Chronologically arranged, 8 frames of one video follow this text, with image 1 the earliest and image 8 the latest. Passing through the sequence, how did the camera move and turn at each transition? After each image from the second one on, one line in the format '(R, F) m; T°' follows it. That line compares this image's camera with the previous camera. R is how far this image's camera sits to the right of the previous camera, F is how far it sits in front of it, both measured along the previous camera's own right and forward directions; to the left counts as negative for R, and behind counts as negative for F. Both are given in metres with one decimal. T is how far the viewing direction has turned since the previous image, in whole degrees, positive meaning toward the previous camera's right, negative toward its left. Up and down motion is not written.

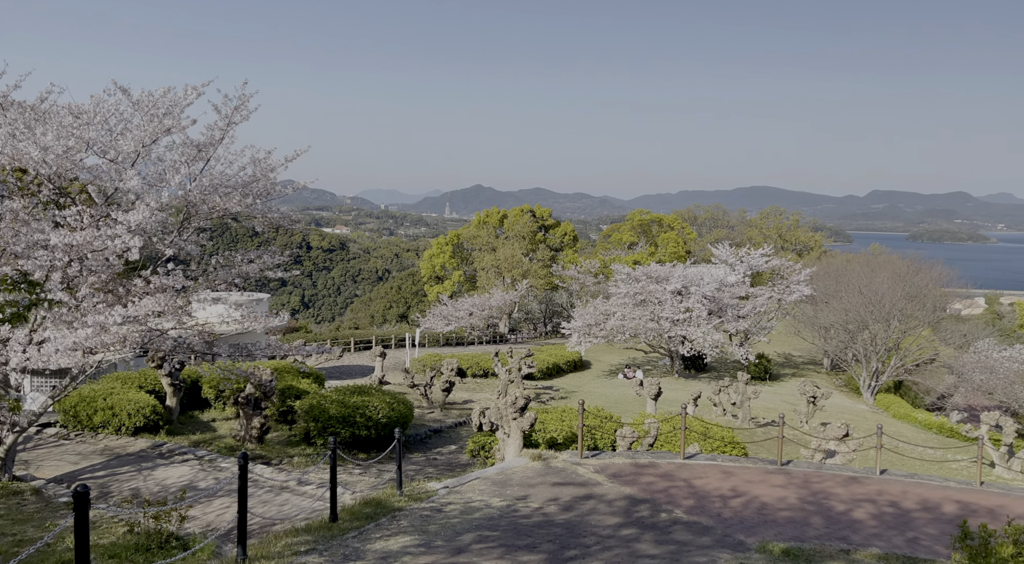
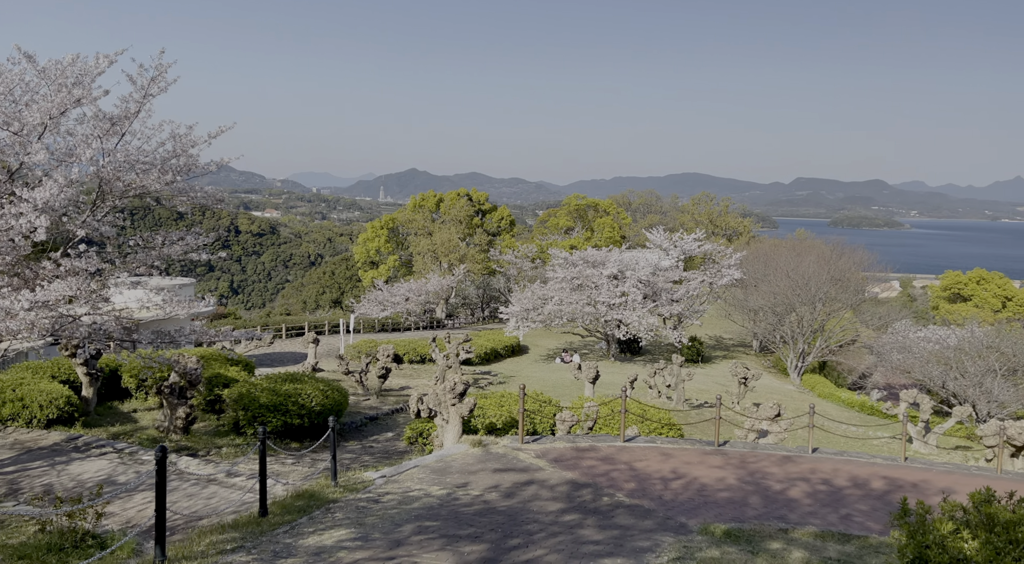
(0.0, +0.2) m; +5°
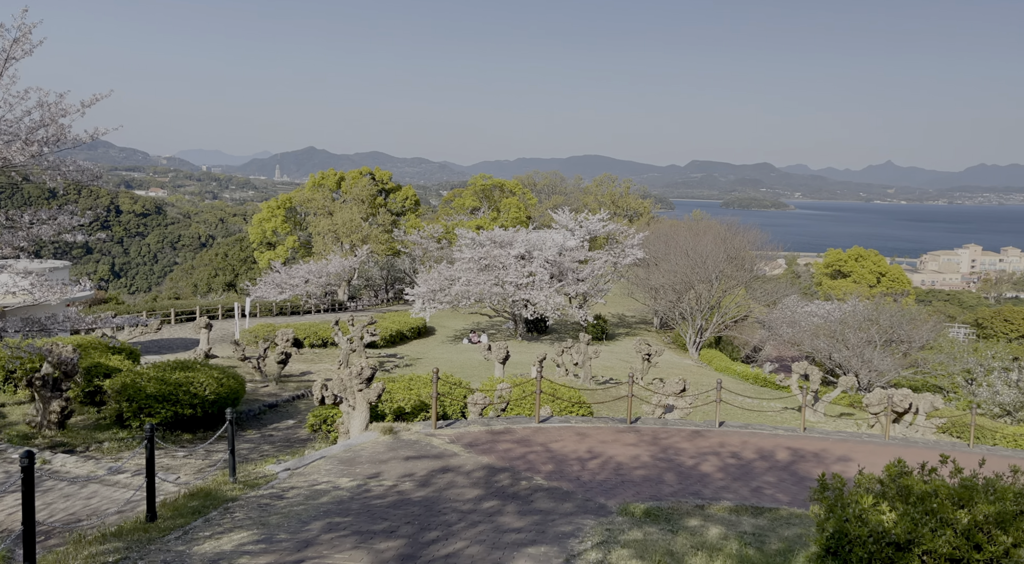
(-0.1, +0.4) m; +7°
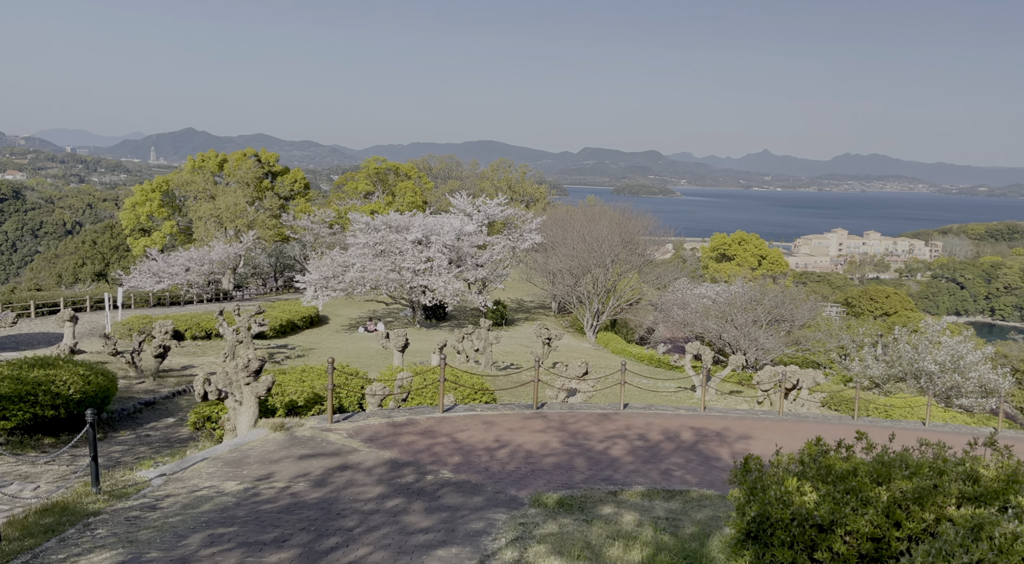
(-0.1, +0.5) m; +8°
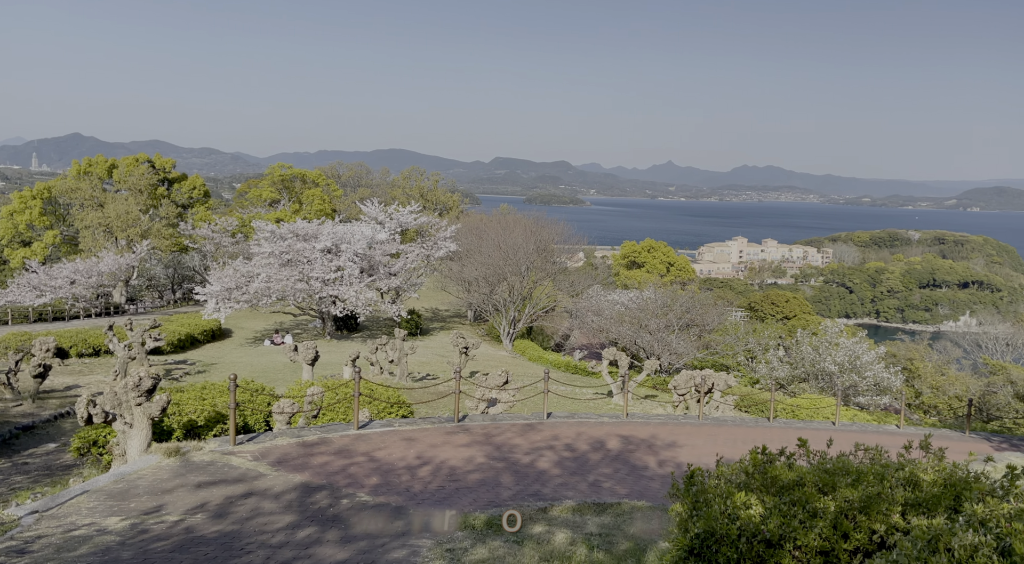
(-0.1, +0.5) m; +6°
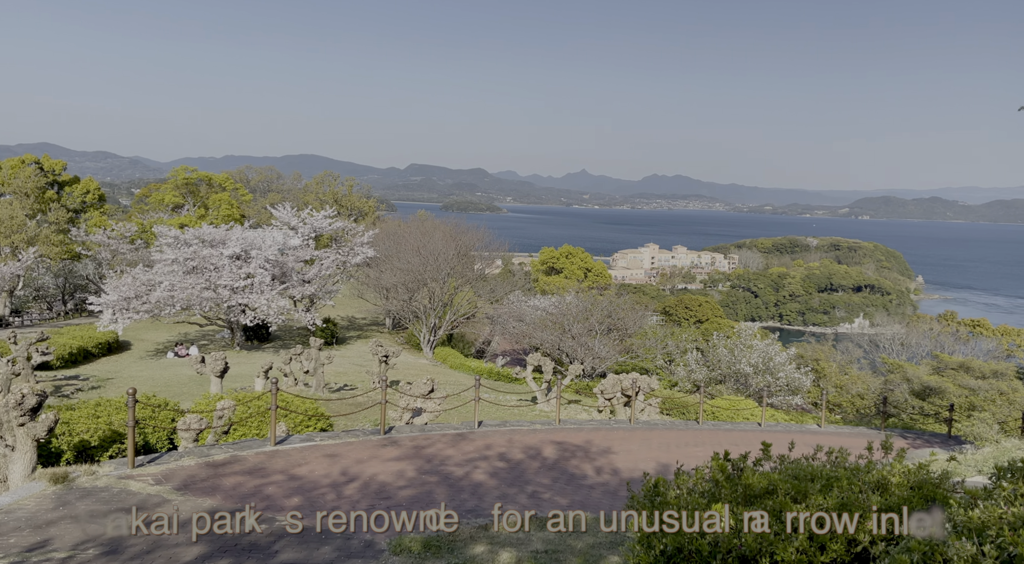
(-0.2, +0.5) m; +6°
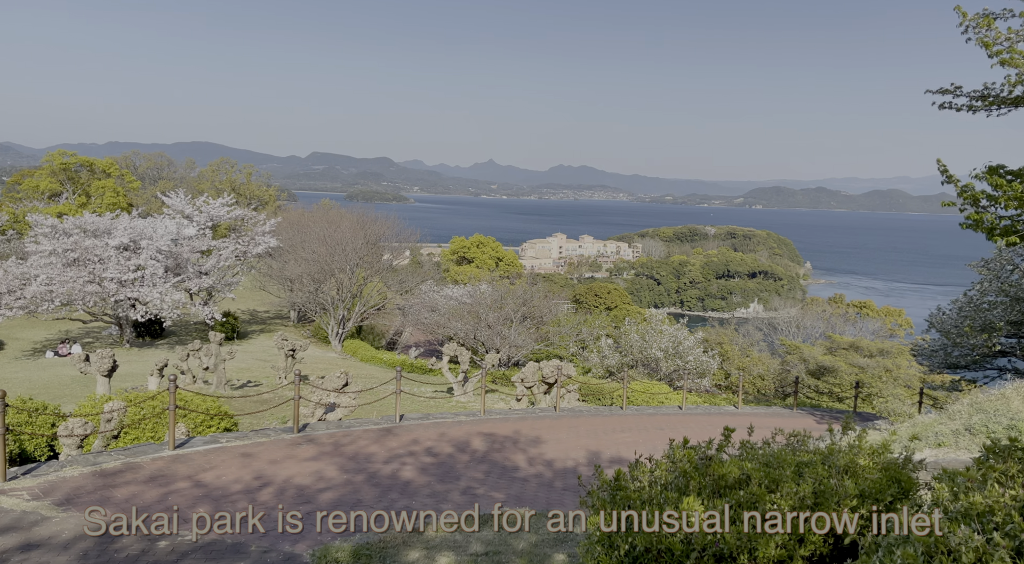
(-0.2, +0.6) m; +7°
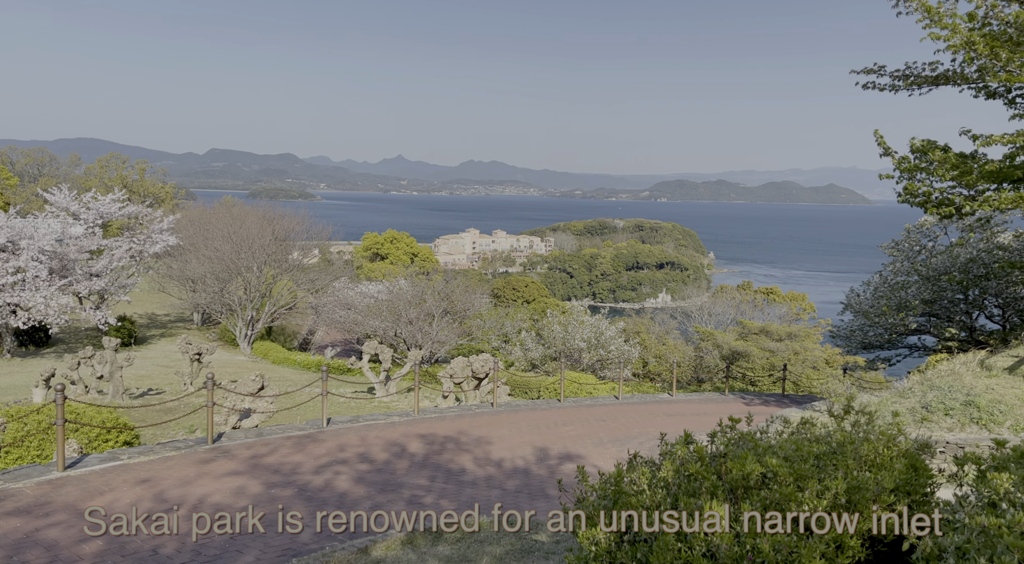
(-0.3, +0.8) m; +6°
